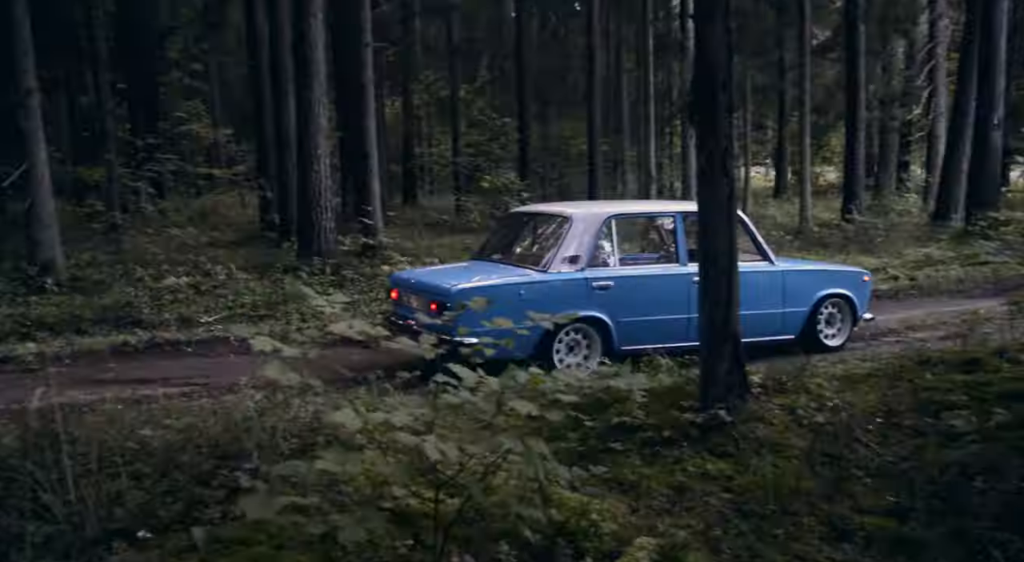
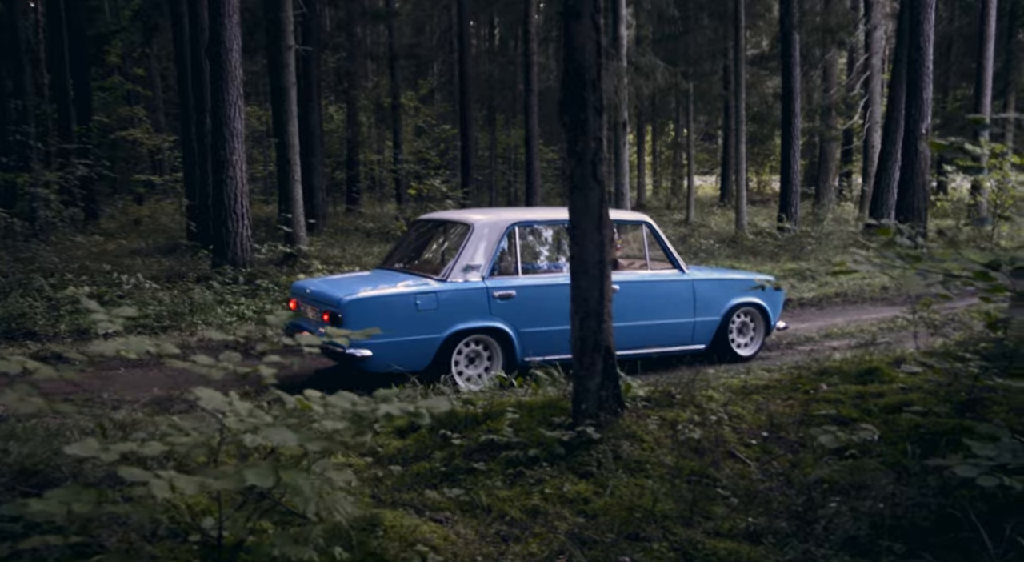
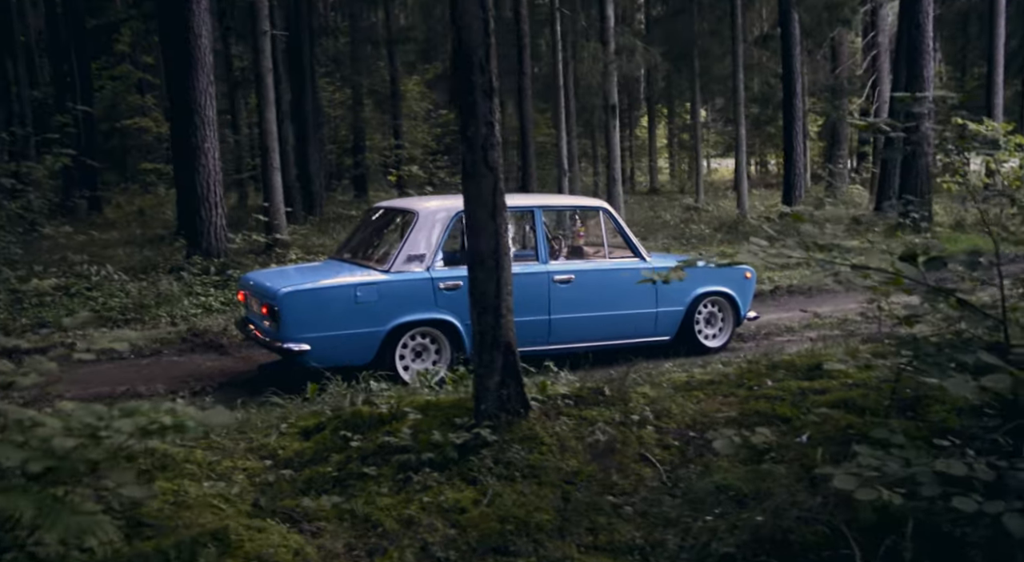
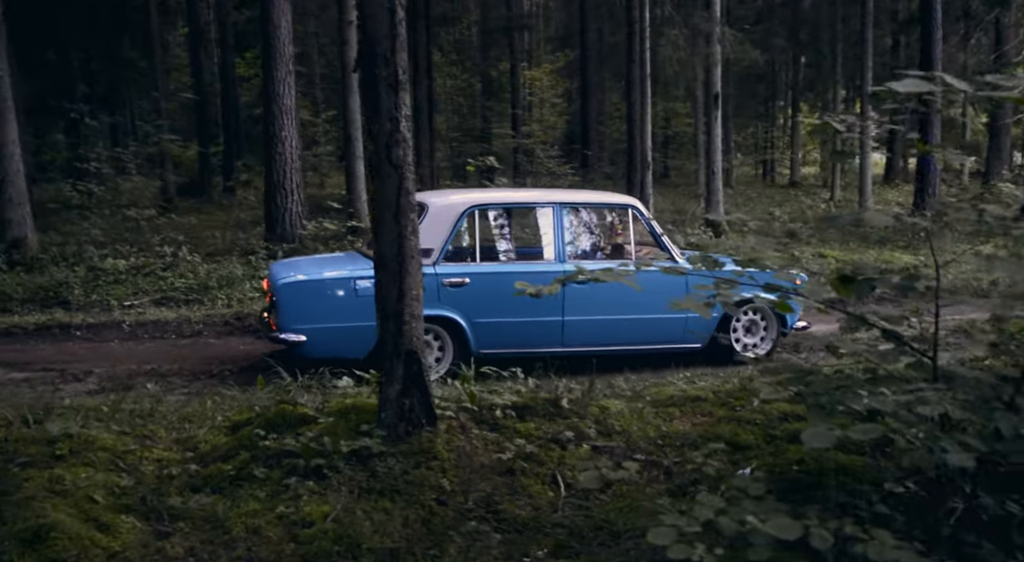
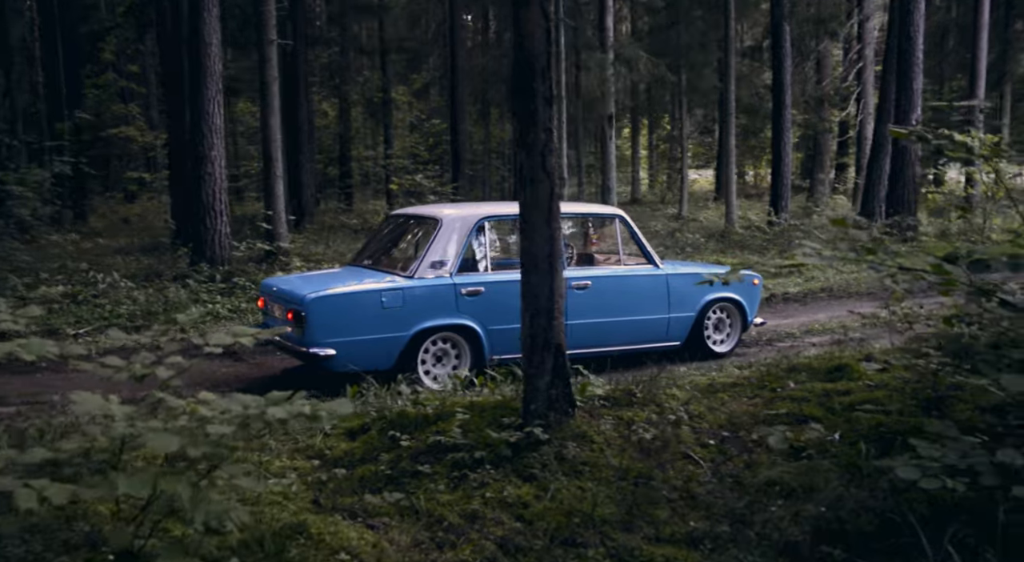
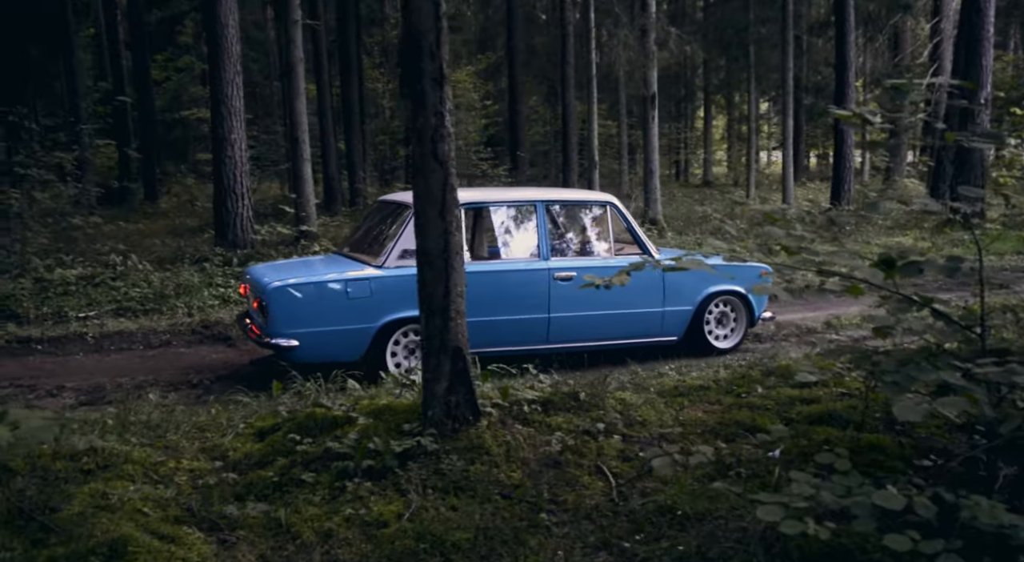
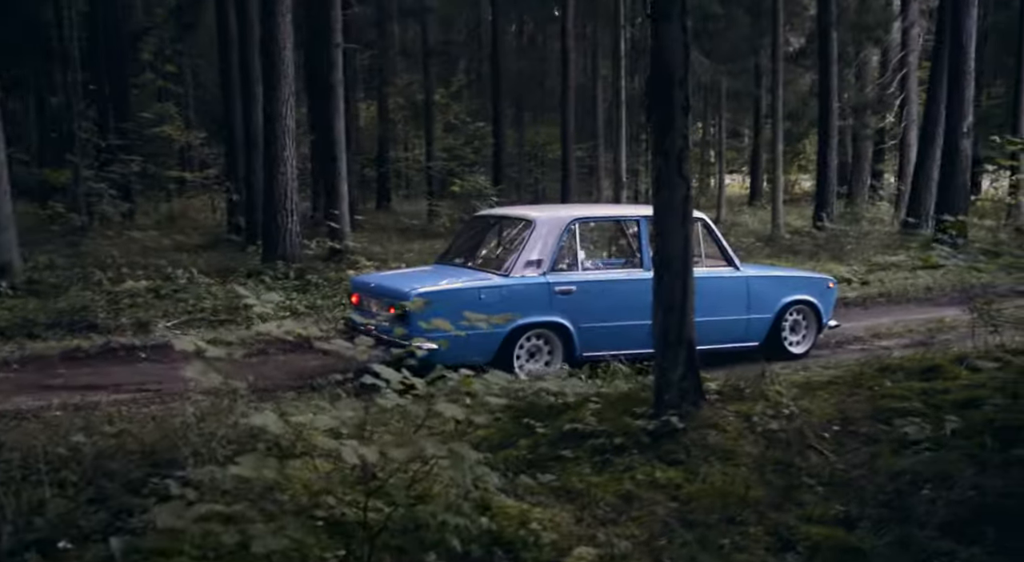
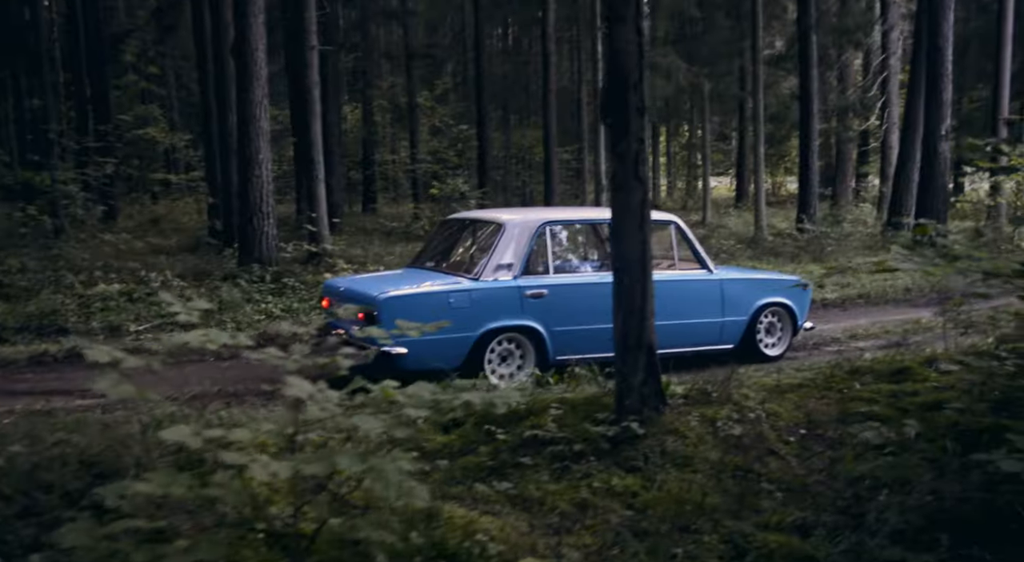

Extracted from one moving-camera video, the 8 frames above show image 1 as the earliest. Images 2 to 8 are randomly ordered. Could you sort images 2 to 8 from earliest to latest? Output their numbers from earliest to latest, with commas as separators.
7, 8, 2, 5, 3, 6, 4
